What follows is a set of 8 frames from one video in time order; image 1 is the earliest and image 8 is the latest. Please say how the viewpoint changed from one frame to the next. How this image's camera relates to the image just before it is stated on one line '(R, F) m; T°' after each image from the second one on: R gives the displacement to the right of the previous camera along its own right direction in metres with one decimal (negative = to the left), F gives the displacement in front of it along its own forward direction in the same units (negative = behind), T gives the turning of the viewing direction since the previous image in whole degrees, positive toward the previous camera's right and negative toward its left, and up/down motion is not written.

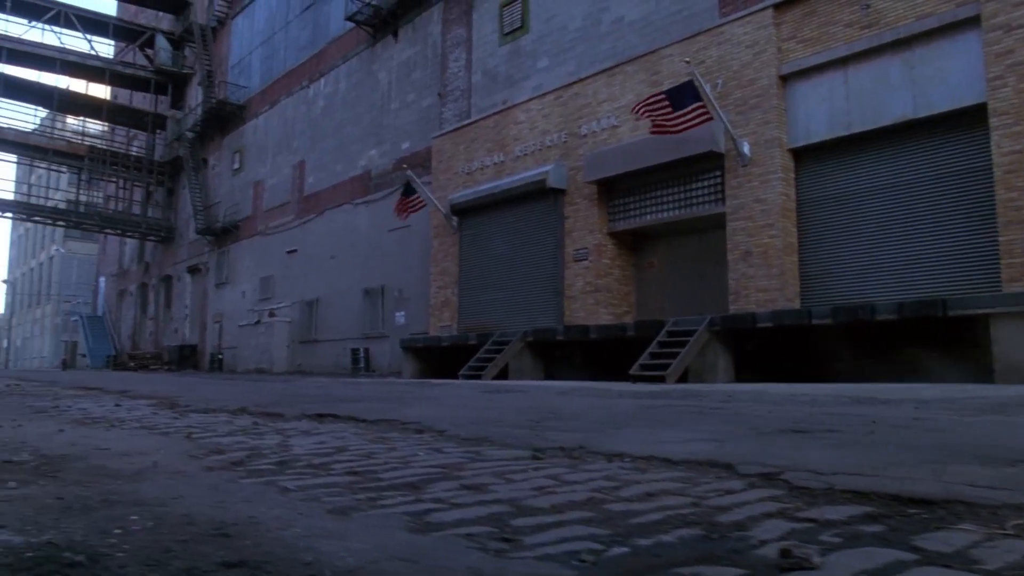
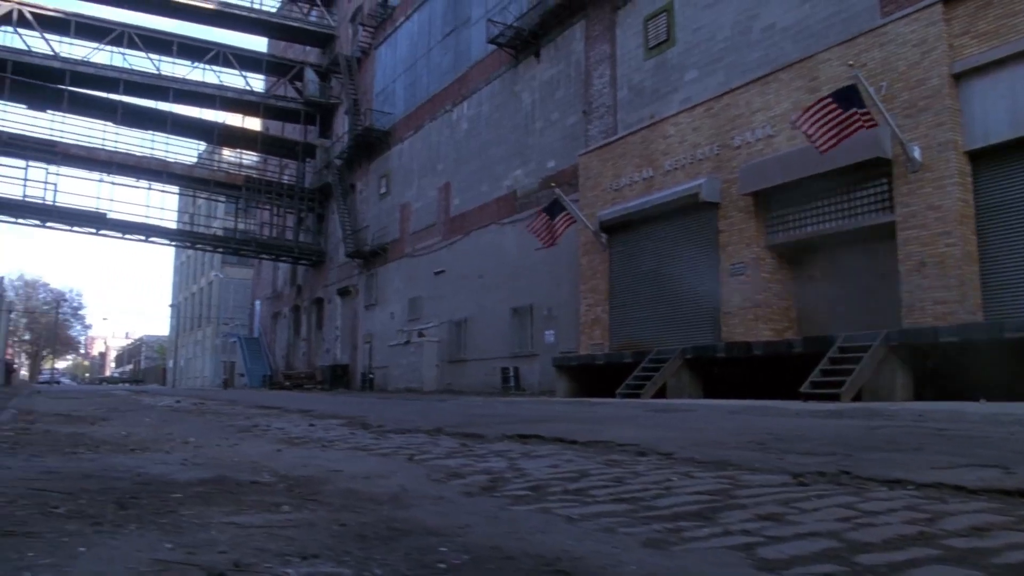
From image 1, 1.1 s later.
(-0.5, +0.2) m; -8°
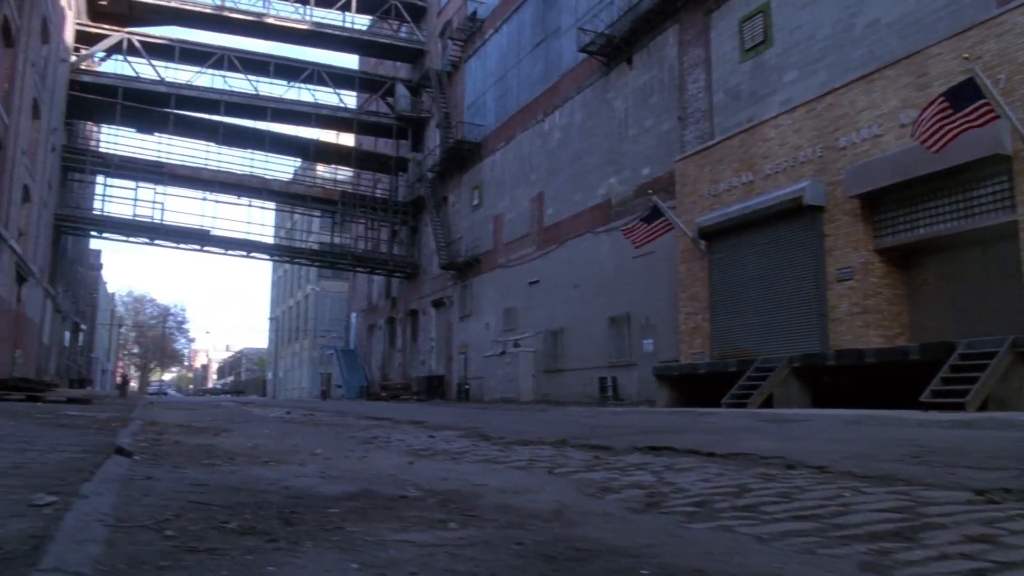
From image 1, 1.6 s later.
(-0.2, +0.1) m; -5°
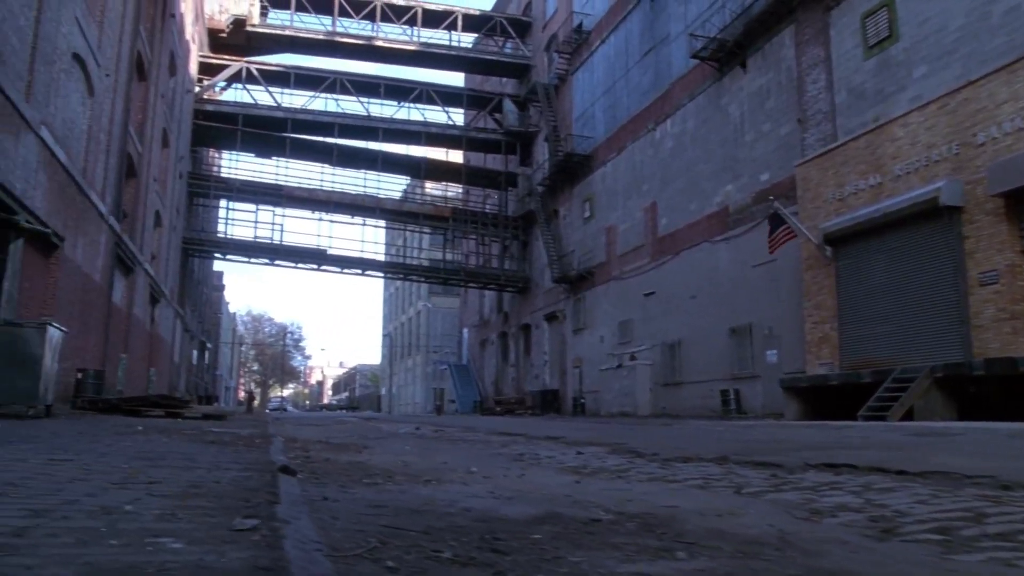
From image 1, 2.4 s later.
(-0.3, +0.2) m; -6°
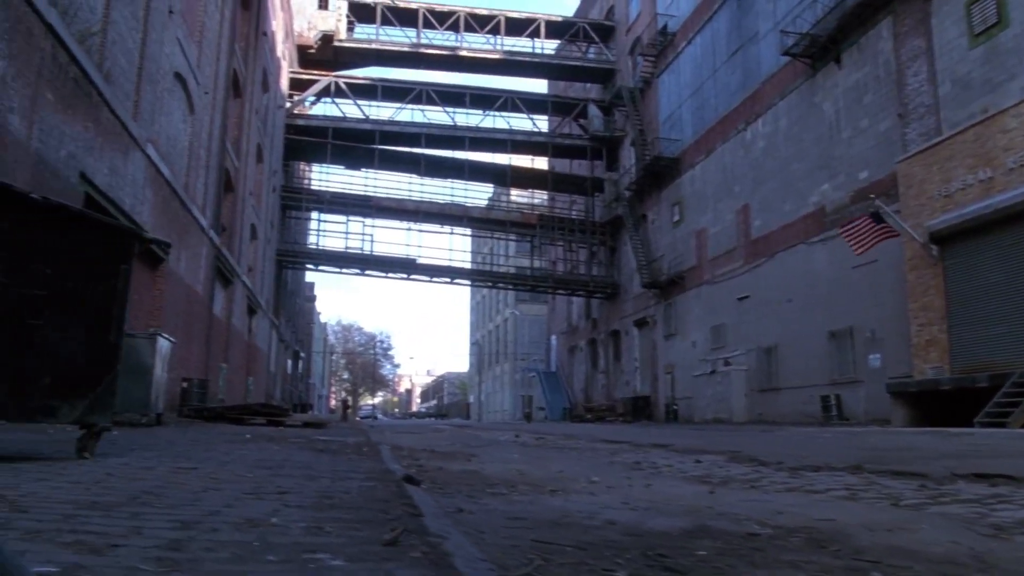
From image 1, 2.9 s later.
(-0.2, +0.2) m; -5°
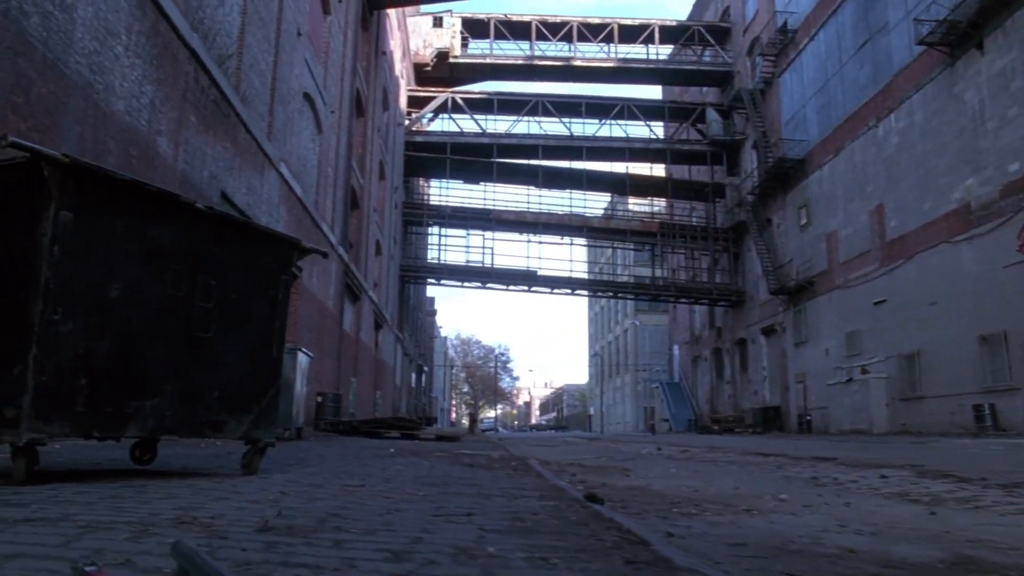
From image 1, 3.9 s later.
(-0.3, +0.3) m; -7°
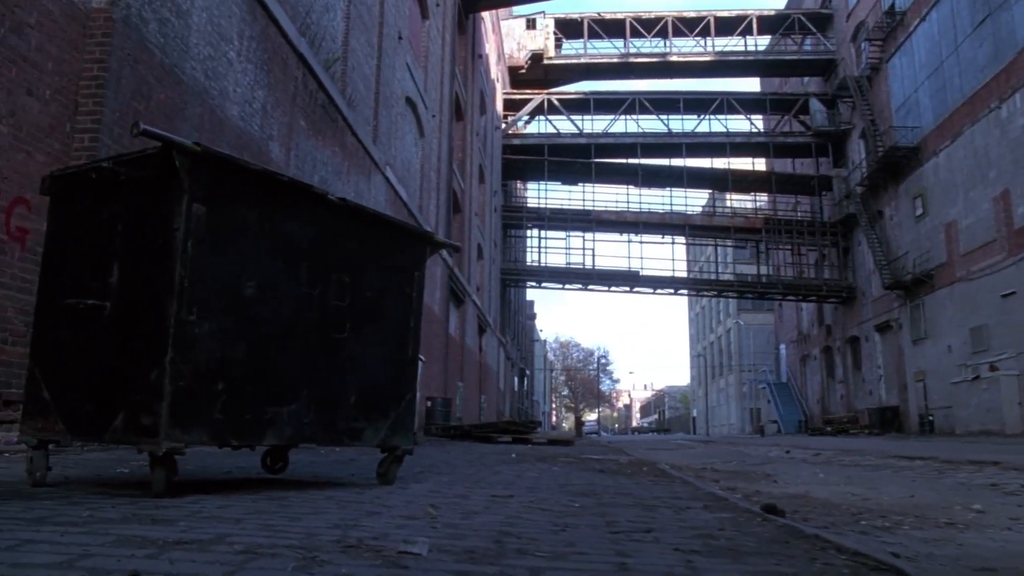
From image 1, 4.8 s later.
(-0.3, +0.4) m; -6°
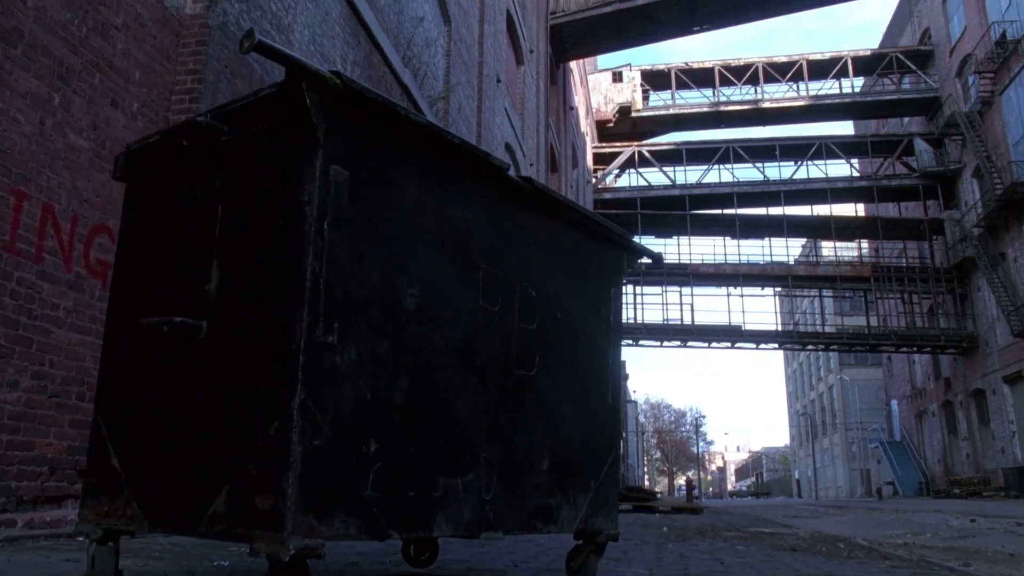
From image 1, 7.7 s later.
(-0.5, +1.3) m; -5°
